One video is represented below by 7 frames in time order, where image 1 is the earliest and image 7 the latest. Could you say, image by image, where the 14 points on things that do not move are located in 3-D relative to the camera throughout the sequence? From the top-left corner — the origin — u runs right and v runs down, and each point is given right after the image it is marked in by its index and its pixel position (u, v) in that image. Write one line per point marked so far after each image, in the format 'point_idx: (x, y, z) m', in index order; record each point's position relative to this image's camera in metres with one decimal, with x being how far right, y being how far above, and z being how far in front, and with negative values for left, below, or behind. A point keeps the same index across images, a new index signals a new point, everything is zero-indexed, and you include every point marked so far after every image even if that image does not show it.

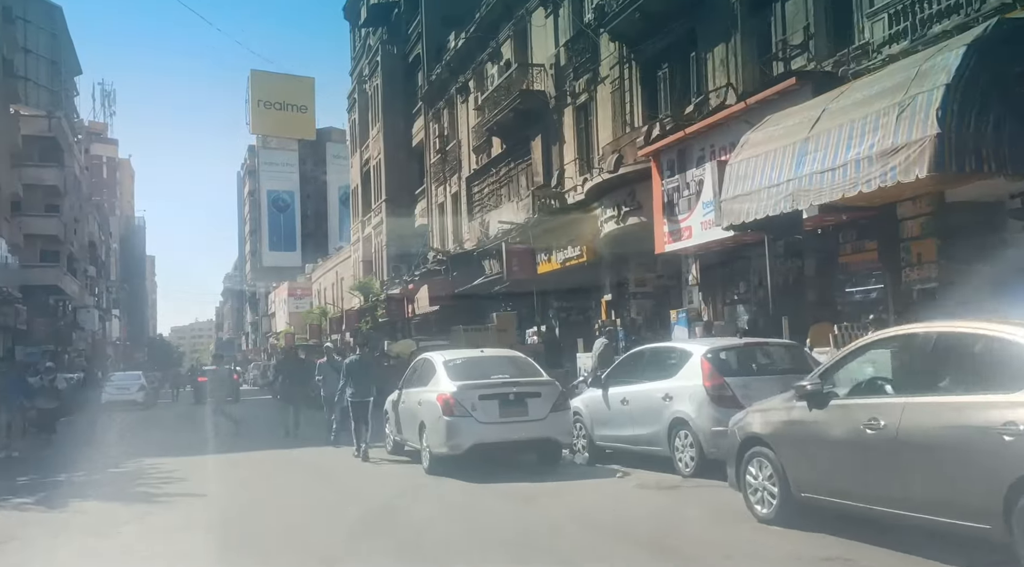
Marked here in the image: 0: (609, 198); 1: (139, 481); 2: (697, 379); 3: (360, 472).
0: (+2.2, +1.9, +19.7) m
1: (-4.6, -2.4, +10.6) m
2: (+1.8, -0.9, +8.2) m
3: (-1.8, -2.3, +10.5) m
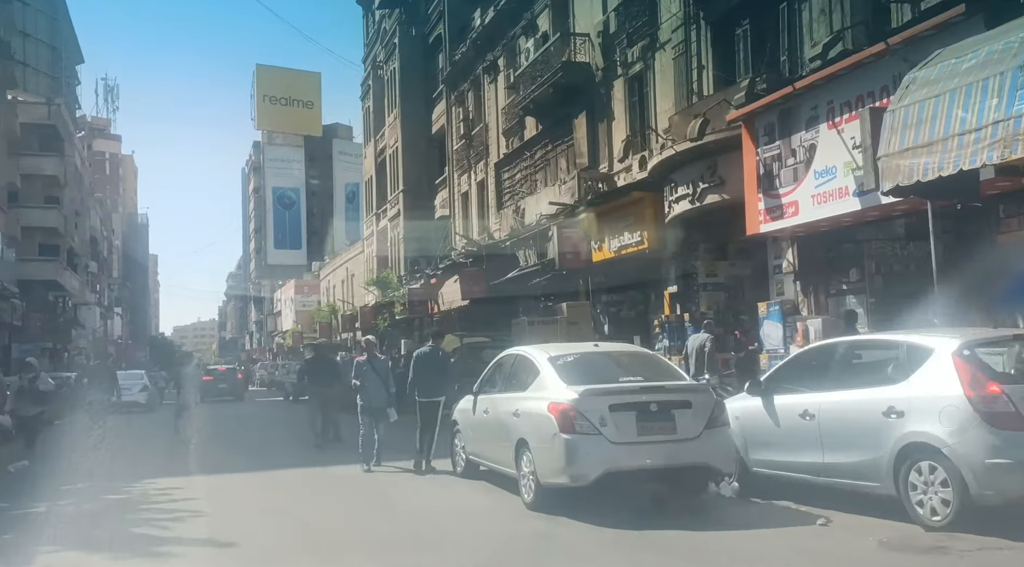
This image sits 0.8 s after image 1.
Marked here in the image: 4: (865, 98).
0: (+3.4, +2.2, +17.2) m
1: (-3.5, -2.2, +8.1) m
2: (+2.9, -0.7, +5.6) m
3: (-0.8, -2.1, +8.0) m
4: (+4.8, +2.5, +11.9) m
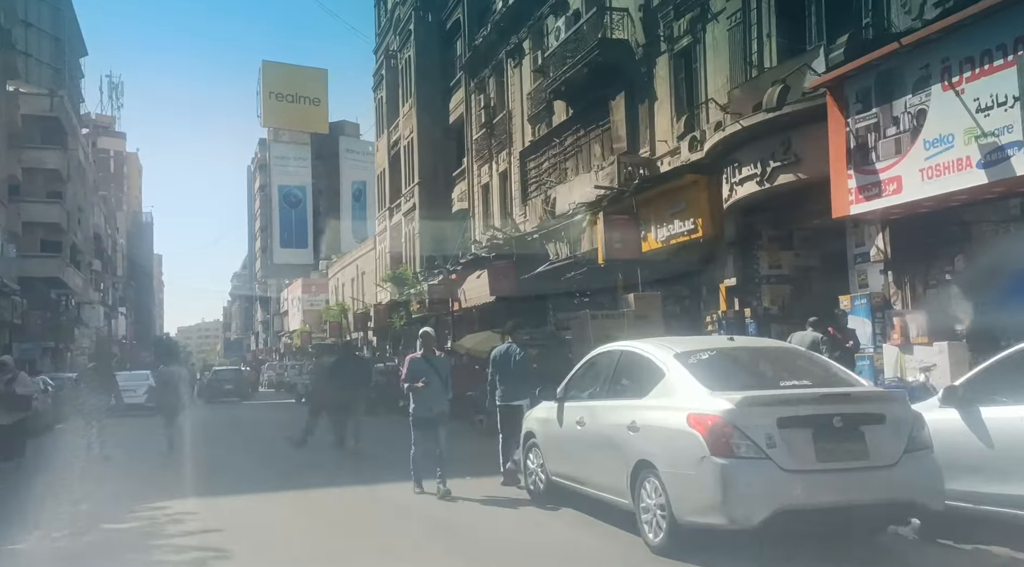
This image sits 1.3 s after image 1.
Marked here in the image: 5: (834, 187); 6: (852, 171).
0: (+4.2, +2.3, +15.4) m
1: (-2.7, -2.0, +6.4) m
2: (+3.6, -0.5, +3.9) m
3: (0.0, -1.9, +6.3) m
4: (+5.6, +2.7, +10.1) m
5: (+4.8, +1.4, +12.9) m
6: (+4.9, +1.6, +12.4) m
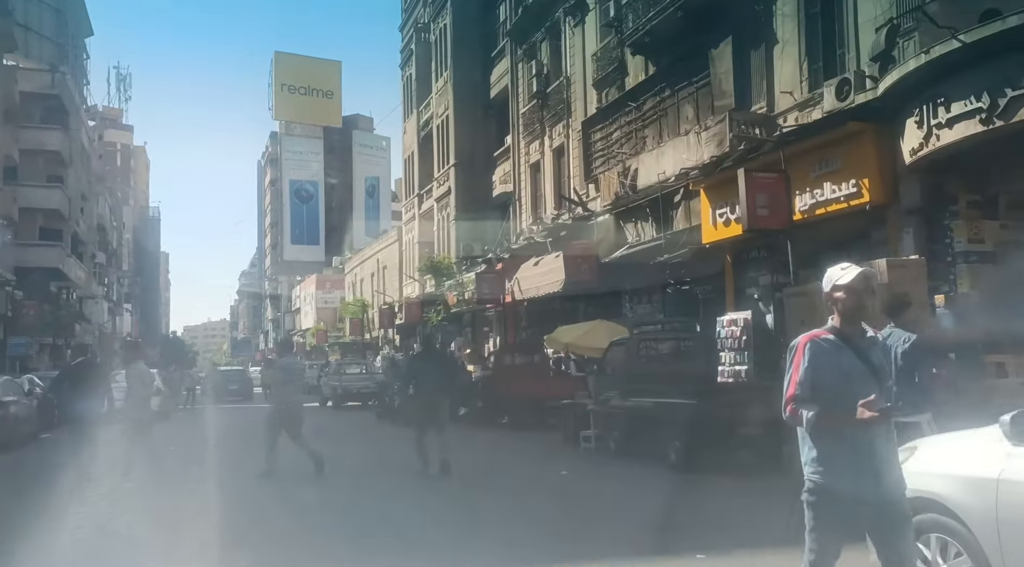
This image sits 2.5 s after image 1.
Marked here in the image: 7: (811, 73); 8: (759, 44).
0: (+5.9, +2.6, +11.5) m
1: (-1.1, -1.6, +2.5) m
2: (+5.2, -0.1, -0.1) m
3: (+1.6, -1.5, +2.3) m
4: (+7.3, +3.0, +6.1) m
5: (+6.5, +1.7, +8.9) m
6: (+6.6, +1.9, +8.5) m
7: (+5.7, +4.0, +16.3) m
8: (+5.2, +5.0, +17.9) m
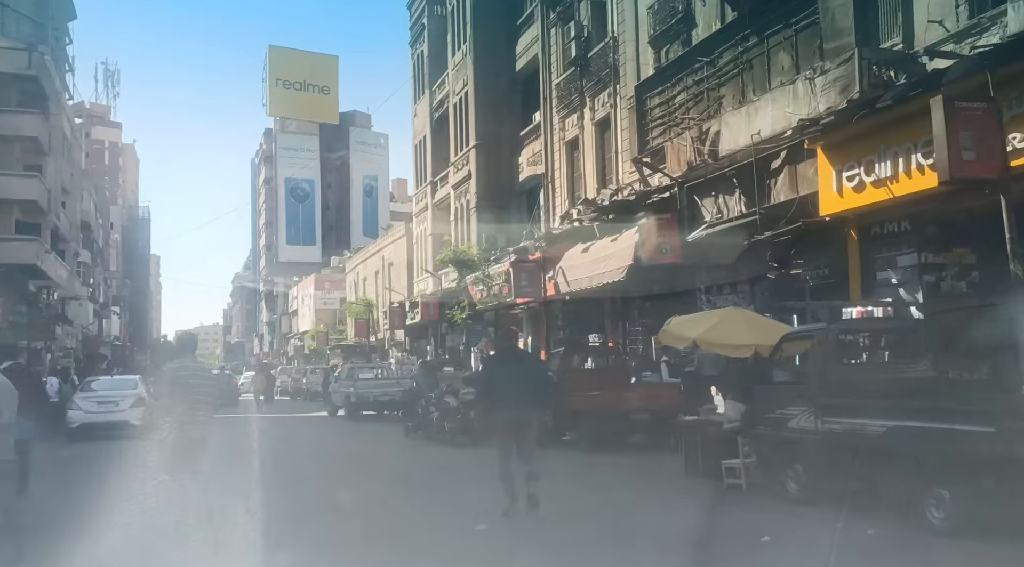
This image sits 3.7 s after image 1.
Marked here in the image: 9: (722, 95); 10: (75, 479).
0: (+7.1, +3.0, +7.9) m
1: (+0.2, -1.3, -1.2) m
2: (+6.5, +0.2, -3.7) m
3: (+2.9, -1.1, -1.3) m
4: (+8.6, +3.4, +2.6) m
5: (+7.7, +2.1, +5.3) m
6: (+7.8, +2.3, +4.9) m
7: (+6.8, +4.3, +12.7) m
8: (+6.3, +5.3, +14.3) m
9: (+4.6, +4.1, +18.7) m
10: (-6.6, -2.9, +12.8) m
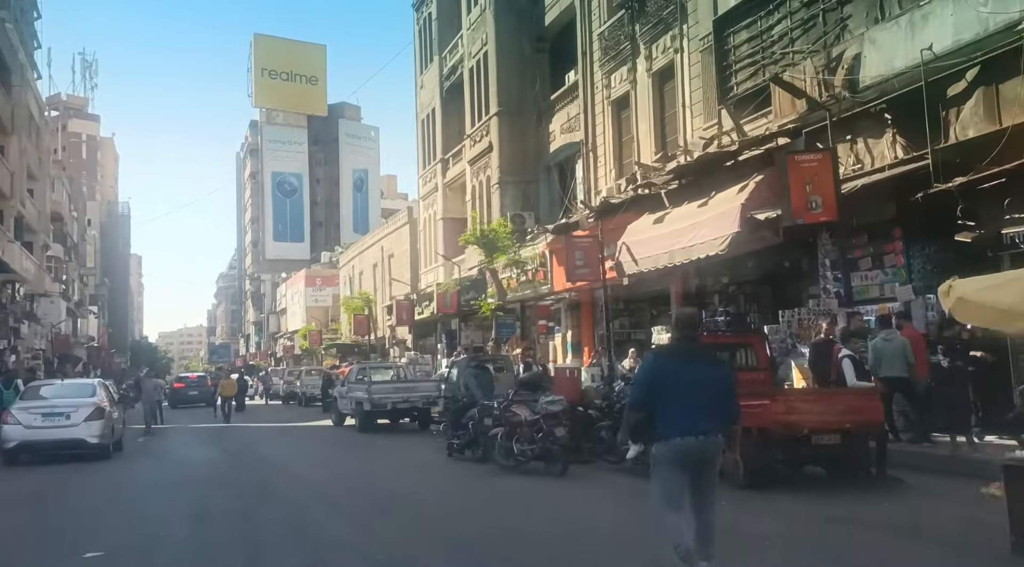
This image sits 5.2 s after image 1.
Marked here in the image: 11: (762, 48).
0: (+8.4, +3.4, +3.8) m
1: (+1.7, -0.8, -5.4) m
2: (+8.1, +0.7, -7.8) m
3: (+4.4, -0.7, -5.5) m
4: (+10.0, +3.9, -1.6) m
5: (+9.1, +2.6, +1.2) m
6: (+9.2, +2.7, +0.7) m
7: (+8.1, +4.7, +8.5) m
8: (+7.5, +5.7, +10.2) m
9: (+5.8, +4.5, +14.5) m
10: (-5.4, -2.5, +8.4) m
11: (+5.0, +4.5, +16.5) m
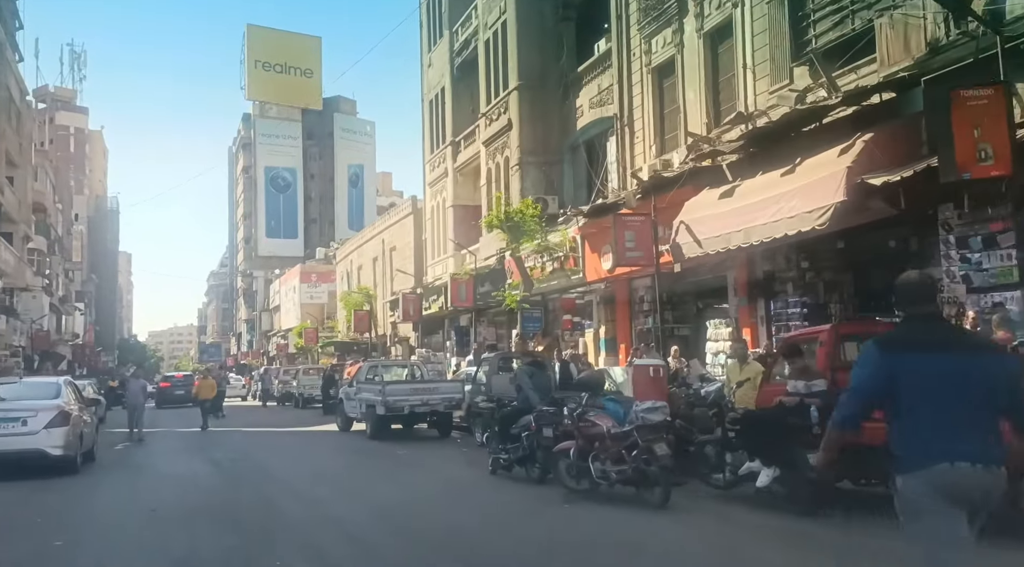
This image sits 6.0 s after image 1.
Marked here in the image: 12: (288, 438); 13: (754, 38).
0: (+9.3, +3.7, +1.2) m
1: (+2.6, -0.5, -8.0) m
2: (+9.1, +1.0, -10.4) m
3: (+5.4, -0.4, -8.1) m
4: (+10.9, +4.1, -4.1) m
5: (+10.0, +2.8, -1.3) m
6: (+10.1, +3.0, -1.8) m
7: (+8.9, +5.0, +6.0) m
8: (+8.4, +6.0, +7.7) m
9: (+6.6, +4.8, +11.9) m
10: (-4.5, -2.2, +5.8) m
11: (+5.8, +4.8, +14.0) m
12: (-5.1, -3.5, +19.5) m
13: (+4.8, +4.8, +16.8) m
